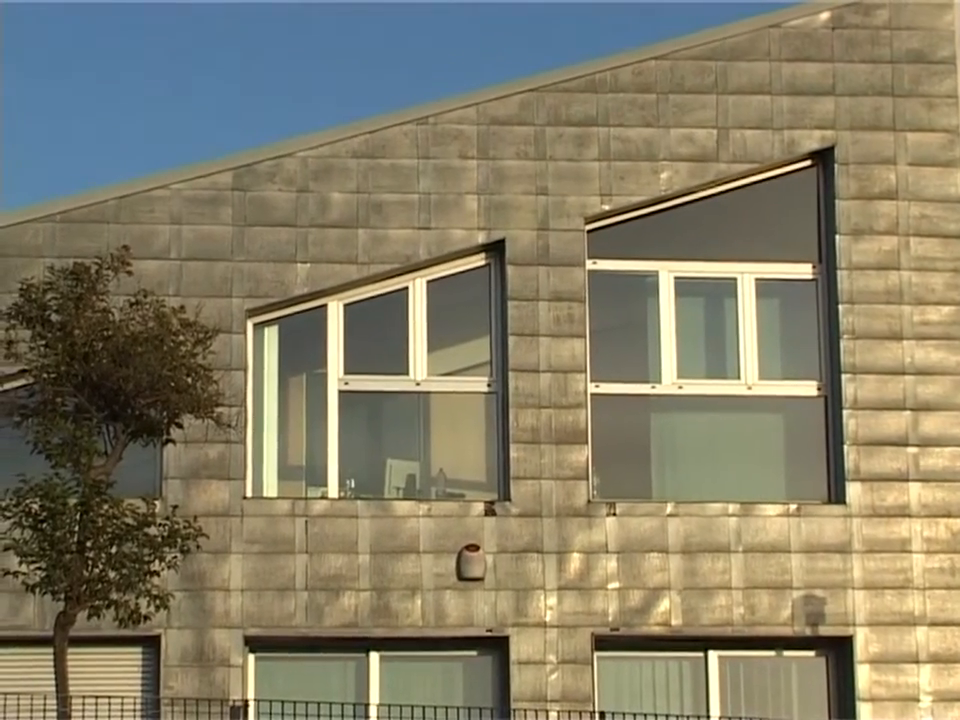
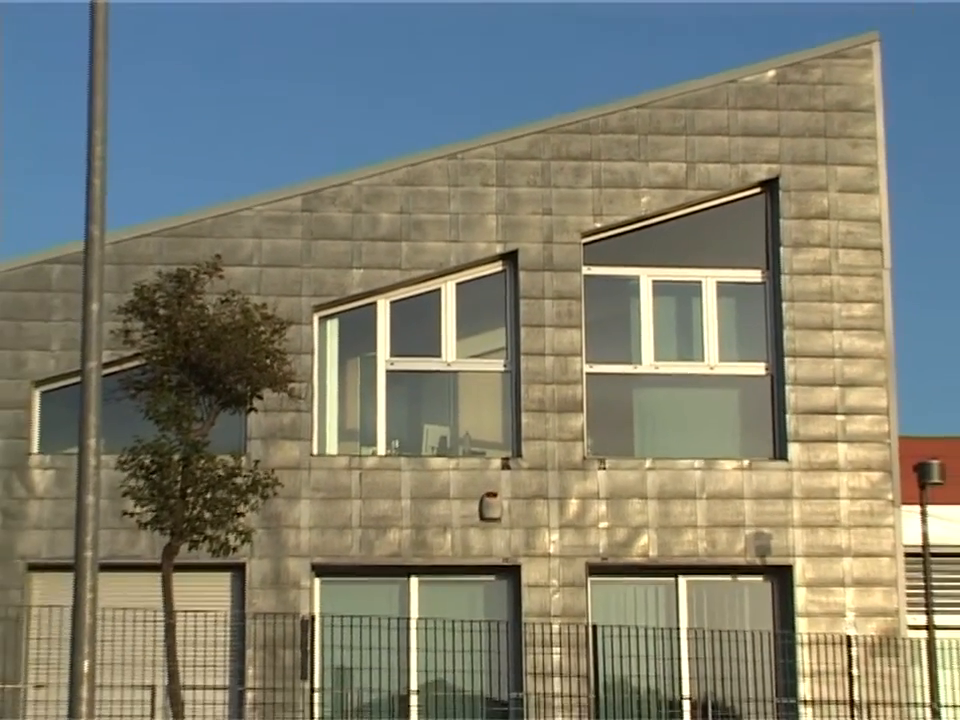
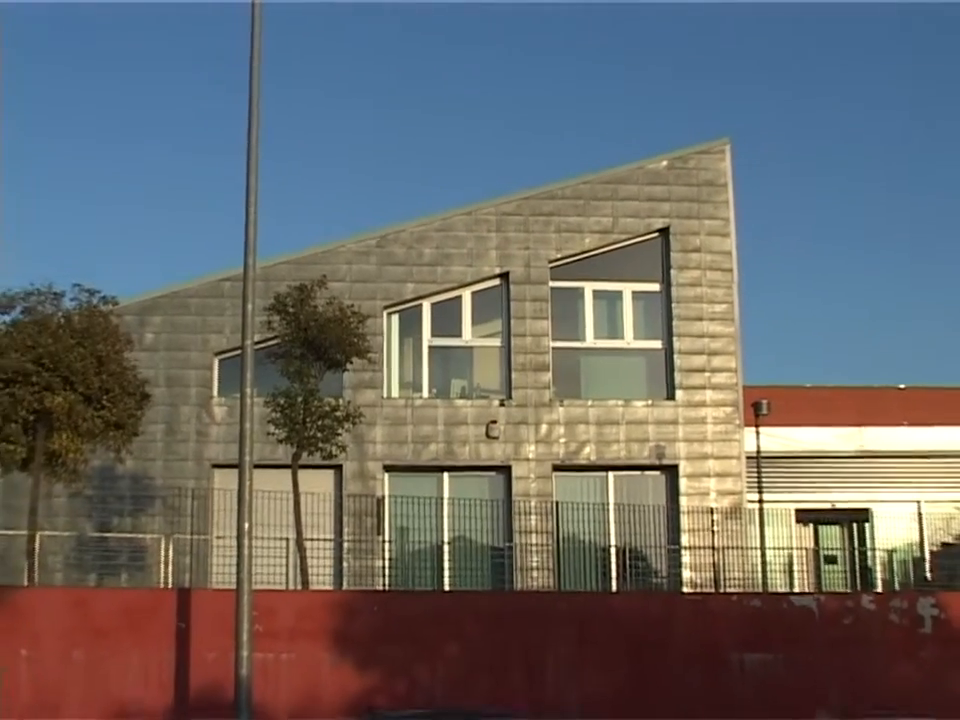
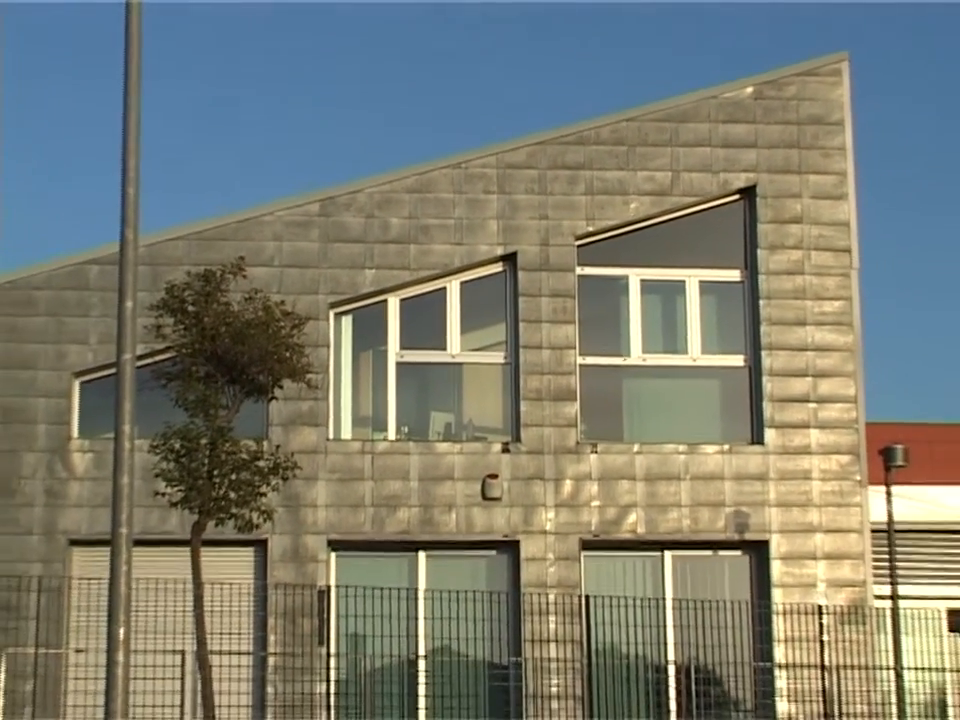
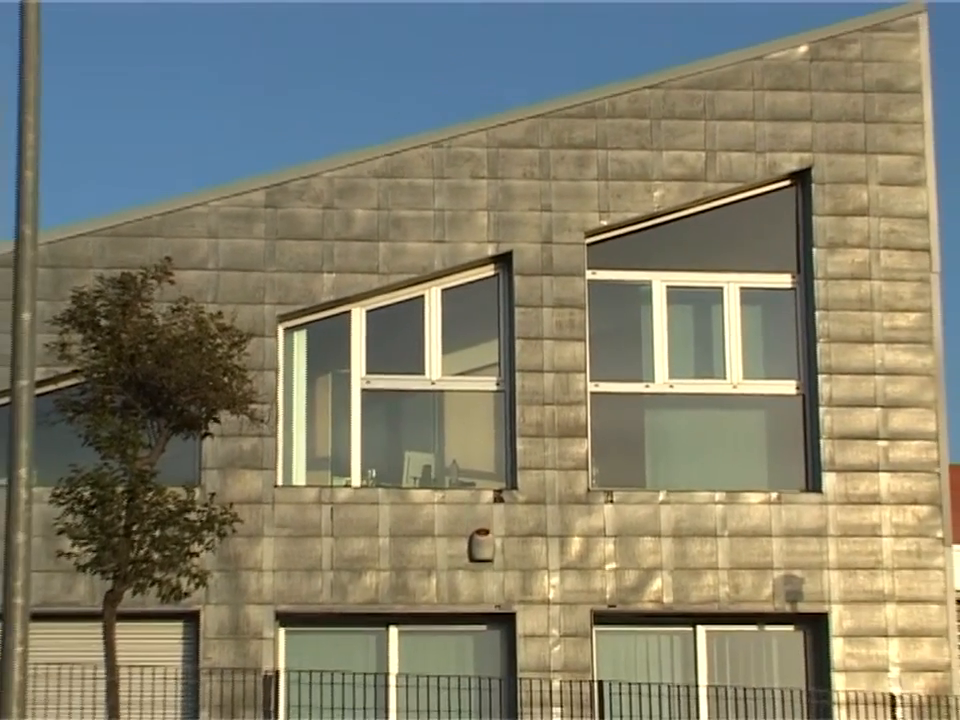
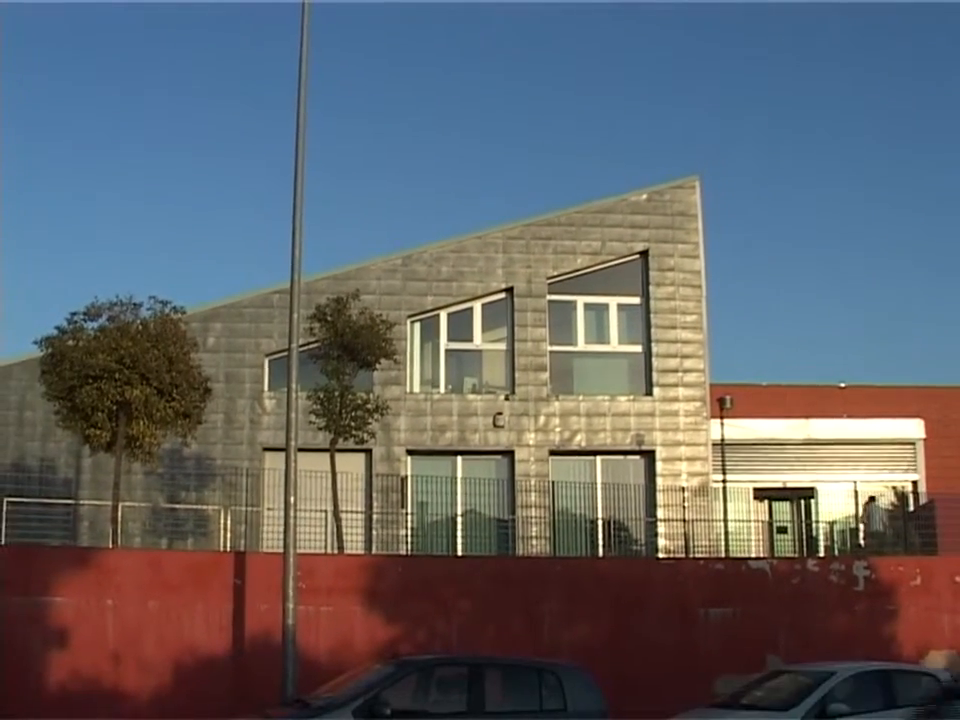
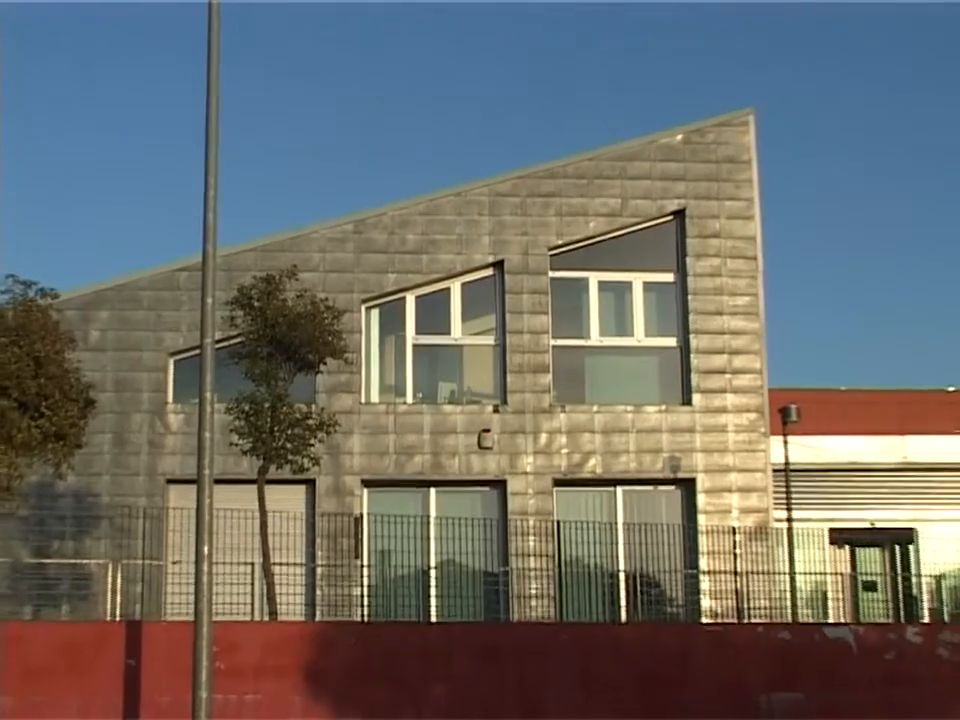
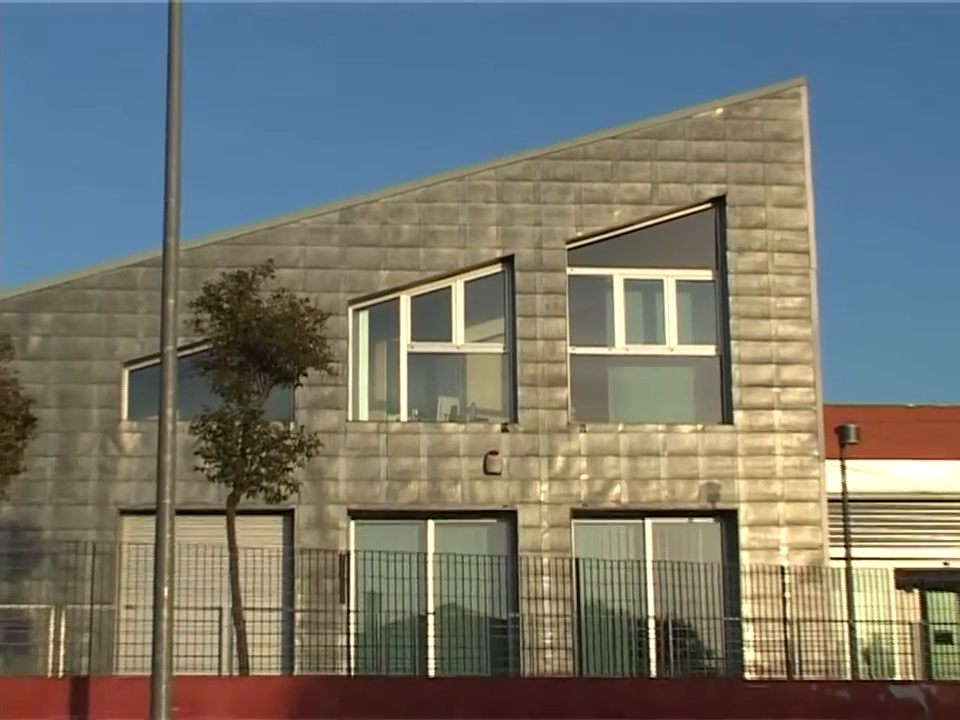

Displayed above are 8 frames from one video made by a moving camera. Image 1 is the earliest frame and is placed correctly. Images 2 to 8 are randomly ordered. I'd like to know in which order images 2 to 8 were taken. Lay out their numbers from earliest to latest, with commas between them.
5, 2, 4, 8, 7, 3, 6
